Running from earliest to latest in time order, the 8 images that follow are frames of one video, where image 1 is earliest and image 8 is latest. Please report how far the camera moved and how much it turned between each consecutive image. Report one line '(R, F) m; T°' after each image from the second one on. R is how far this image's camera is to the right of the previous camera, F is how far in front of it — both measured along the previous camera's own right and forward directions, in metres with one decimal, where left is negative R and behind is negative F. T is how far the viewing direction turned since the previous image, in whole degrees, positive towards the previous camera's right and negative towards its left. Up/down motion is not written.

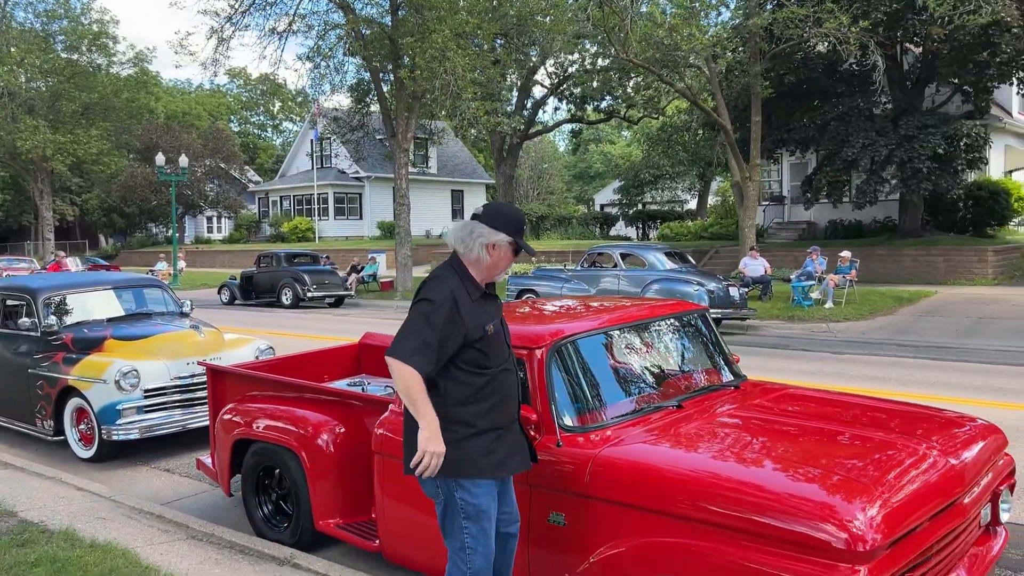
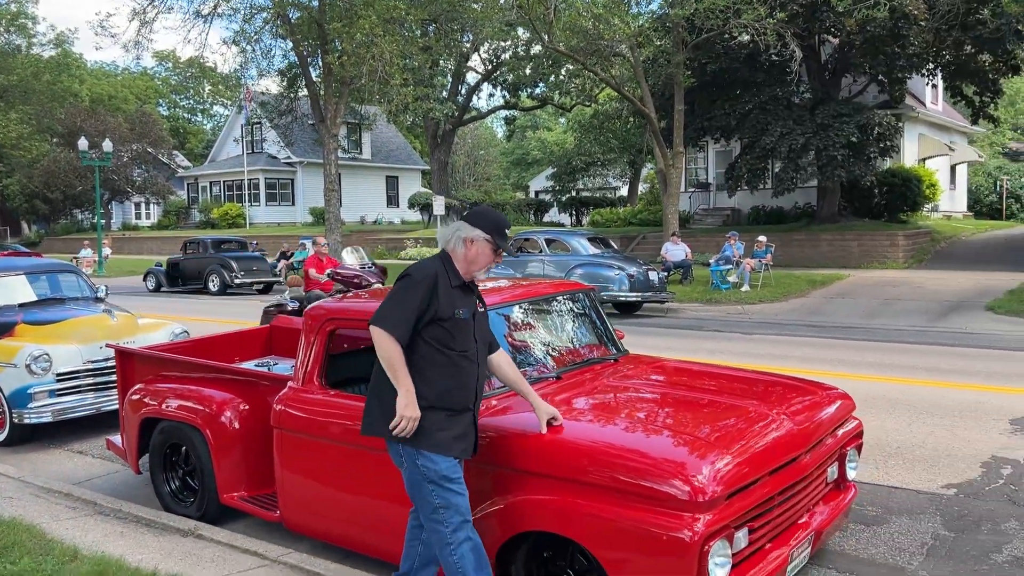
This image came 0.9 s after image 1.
(+0.2, -0.3) m; +4°
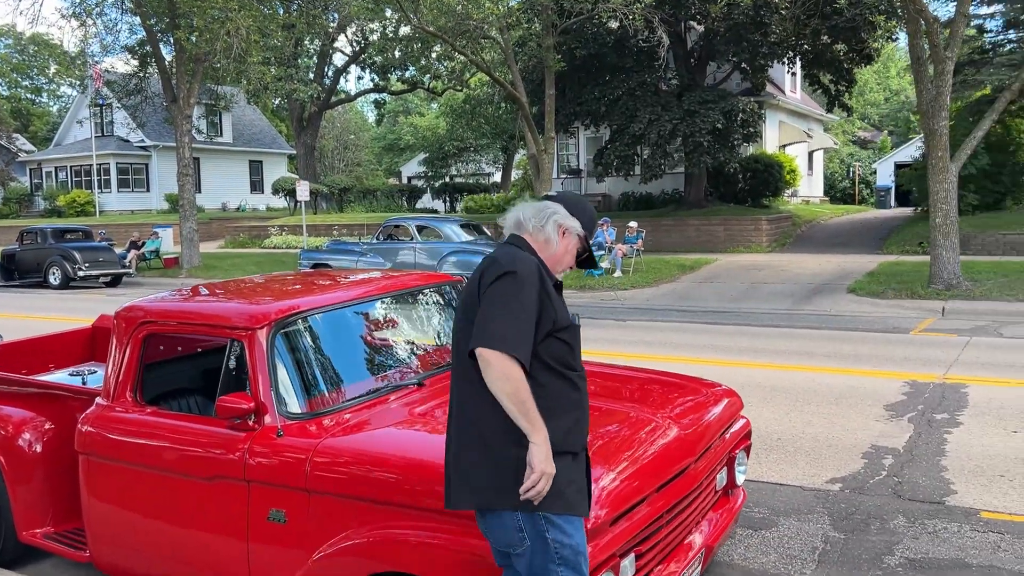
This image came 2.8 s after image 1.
(+0.1, +0.6) m; +8°
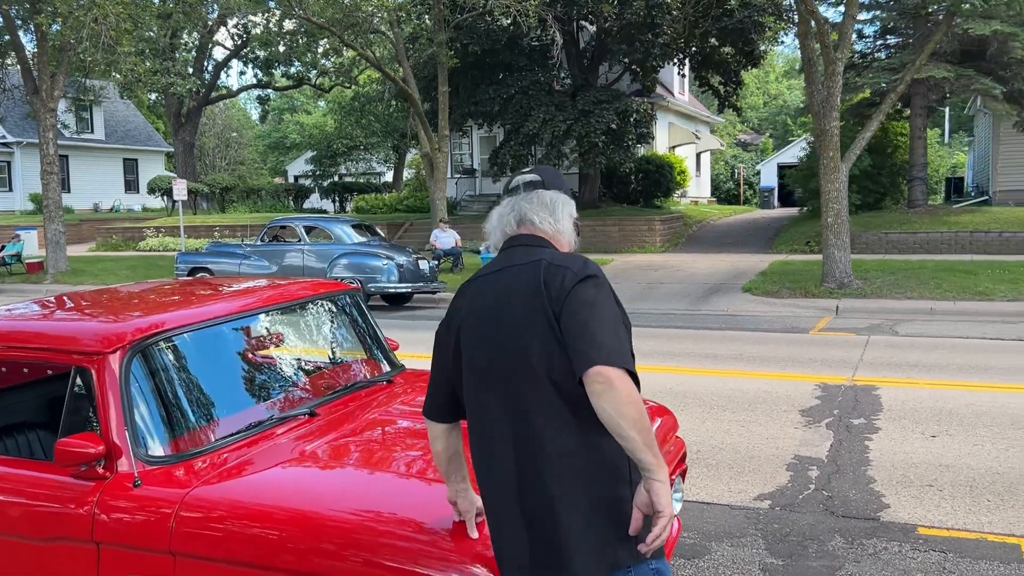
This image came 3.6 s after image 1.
(-0.1, +0.5) m; +7°
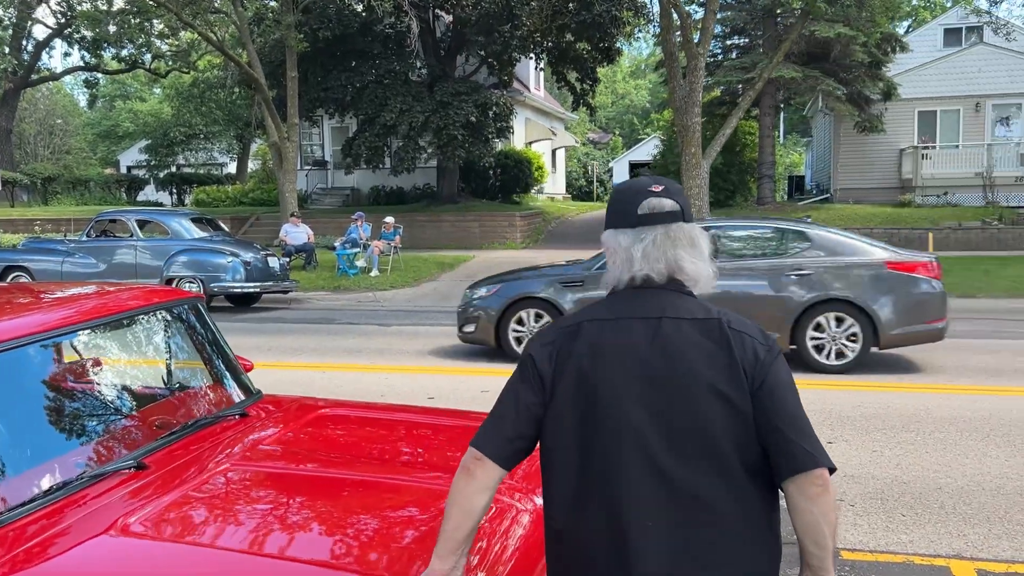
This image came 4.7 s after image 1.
(-0.1, +0.7) m; +9°
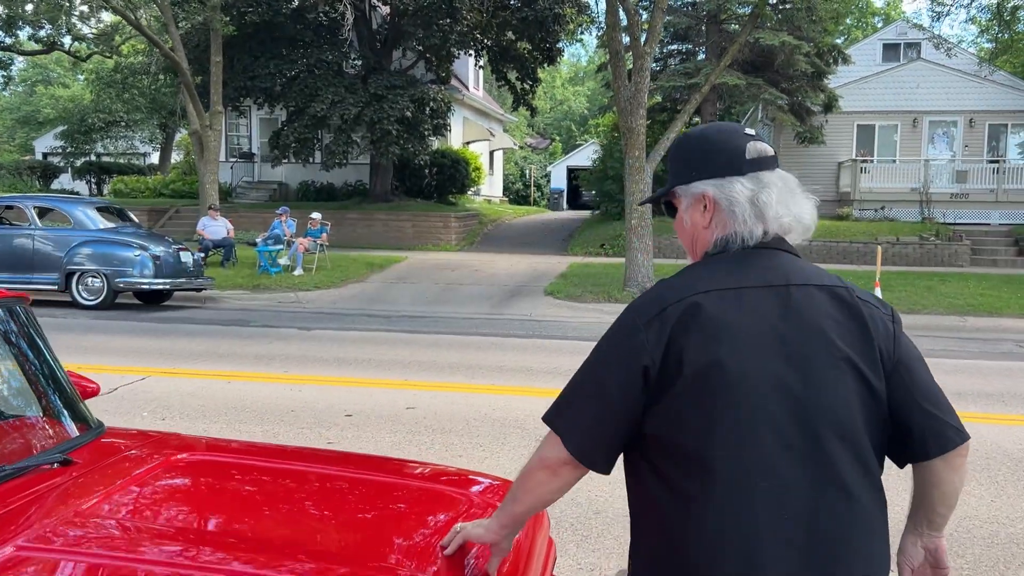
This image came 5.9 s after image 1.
(0.0, +0.7) m; +4°
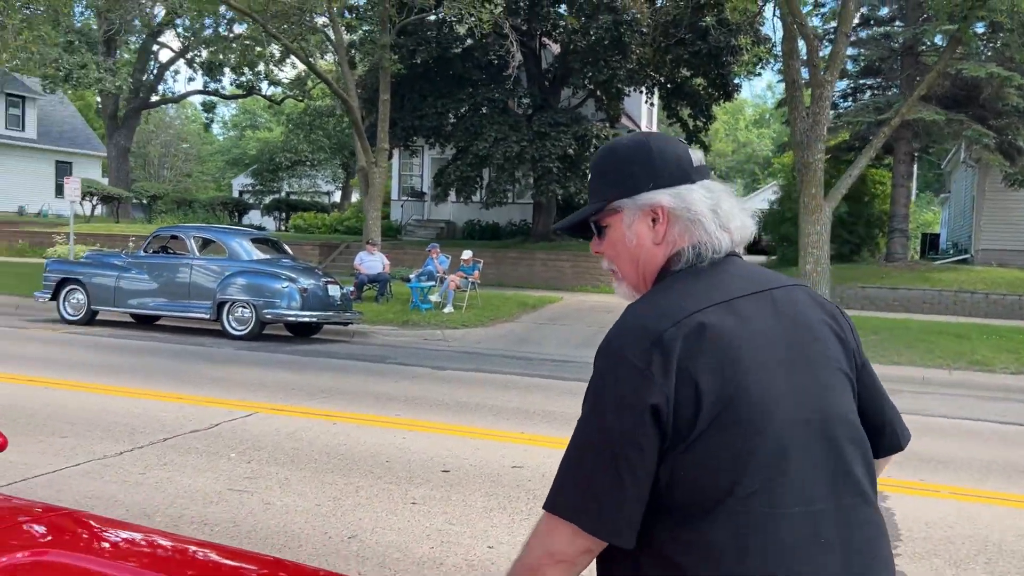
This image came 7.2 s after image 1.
(+0.3, +0.8) m; -11°
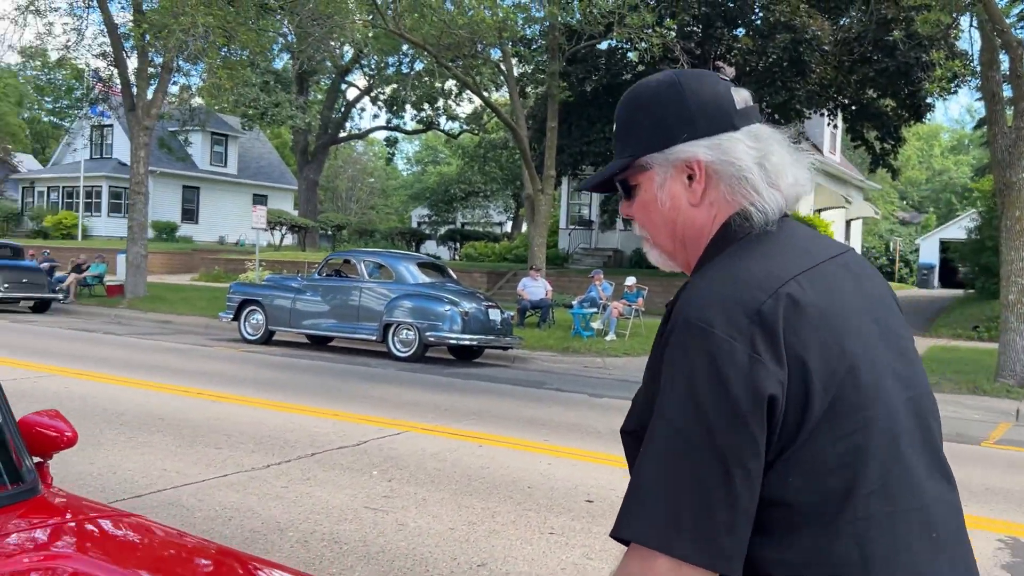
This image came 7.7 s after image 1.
(+0.1, +0.3) m; -11°
